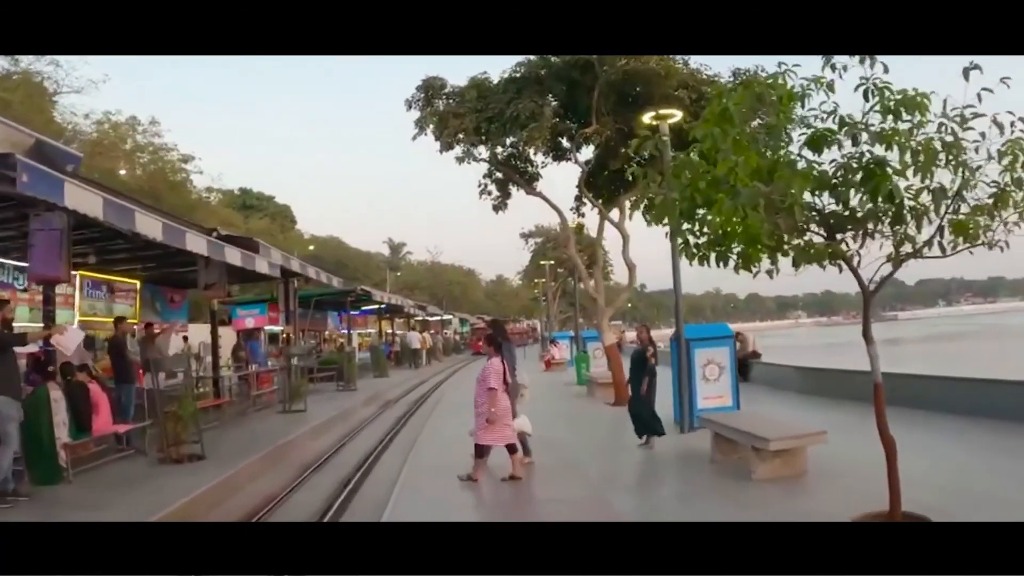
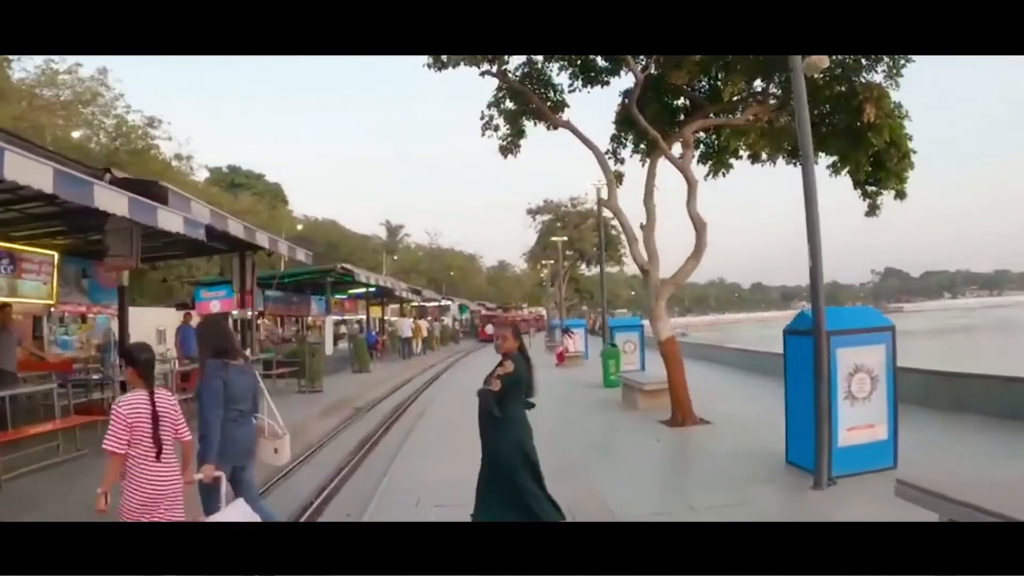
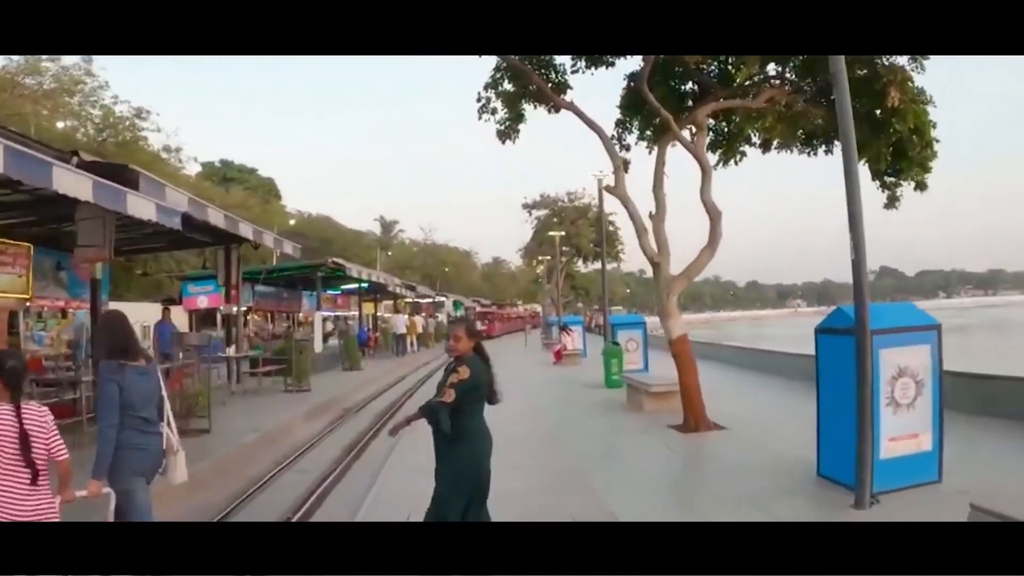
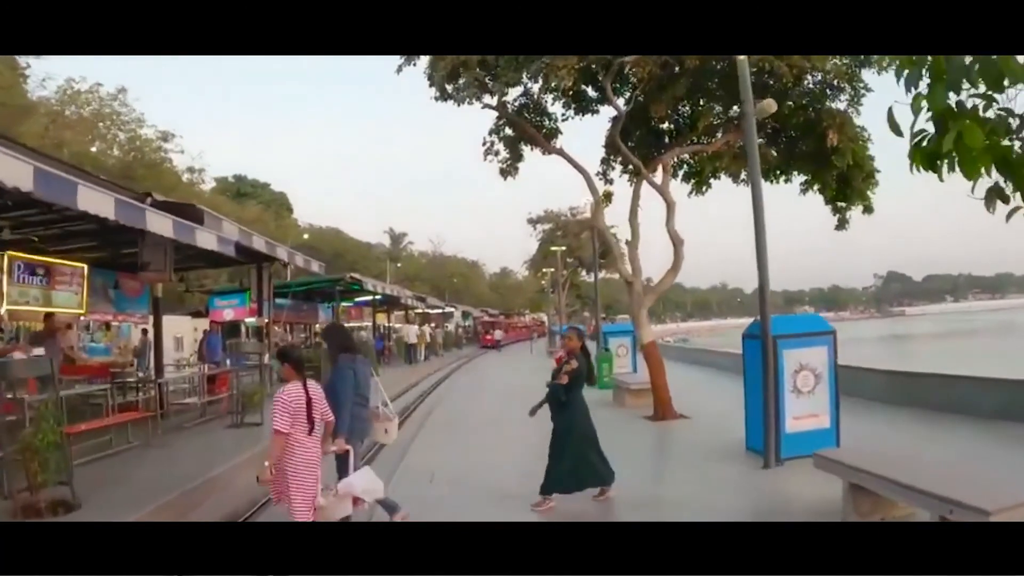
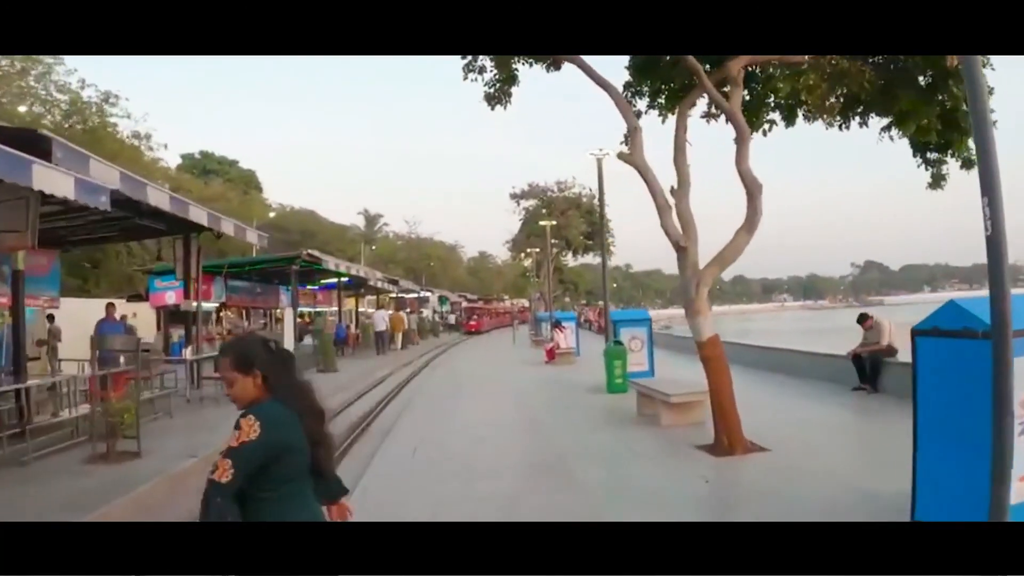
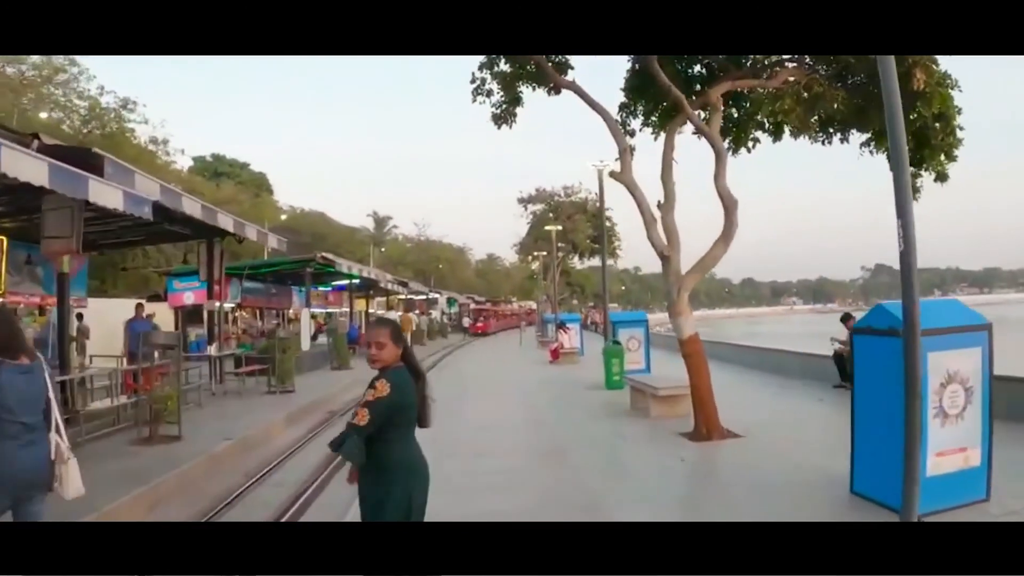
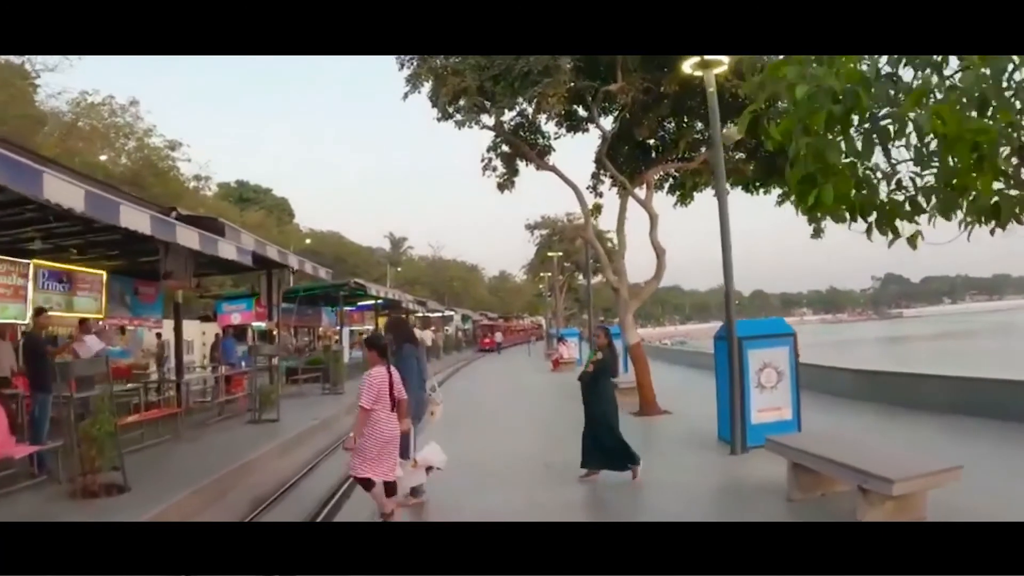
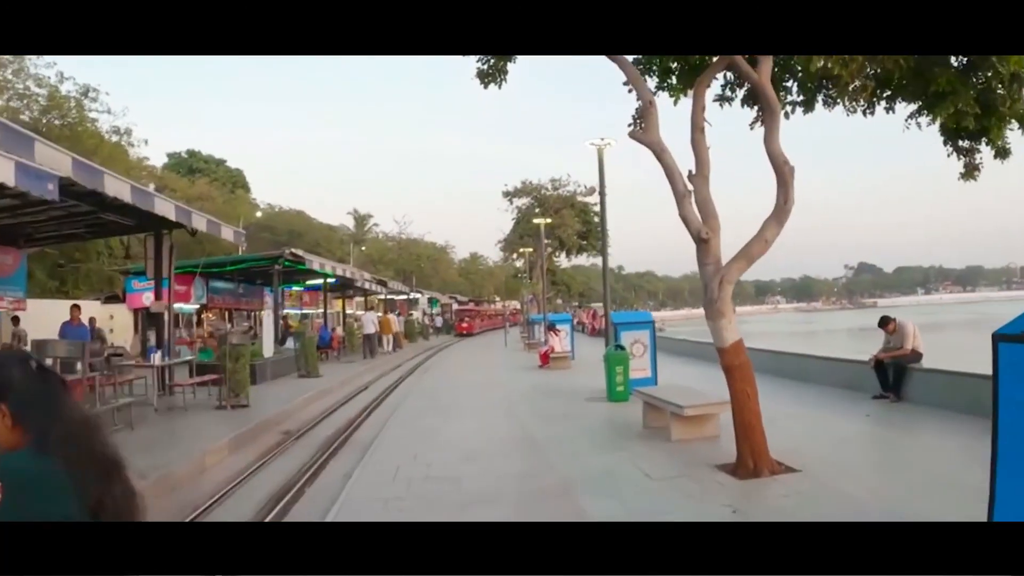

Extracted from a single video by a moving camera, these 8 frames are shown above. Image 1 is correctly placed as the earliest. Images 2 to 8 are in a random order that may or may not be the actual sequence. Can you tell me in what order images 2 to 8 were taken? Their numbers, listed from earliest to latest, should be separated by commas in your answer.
7, 4, 2, 3, 6, 5, 8
